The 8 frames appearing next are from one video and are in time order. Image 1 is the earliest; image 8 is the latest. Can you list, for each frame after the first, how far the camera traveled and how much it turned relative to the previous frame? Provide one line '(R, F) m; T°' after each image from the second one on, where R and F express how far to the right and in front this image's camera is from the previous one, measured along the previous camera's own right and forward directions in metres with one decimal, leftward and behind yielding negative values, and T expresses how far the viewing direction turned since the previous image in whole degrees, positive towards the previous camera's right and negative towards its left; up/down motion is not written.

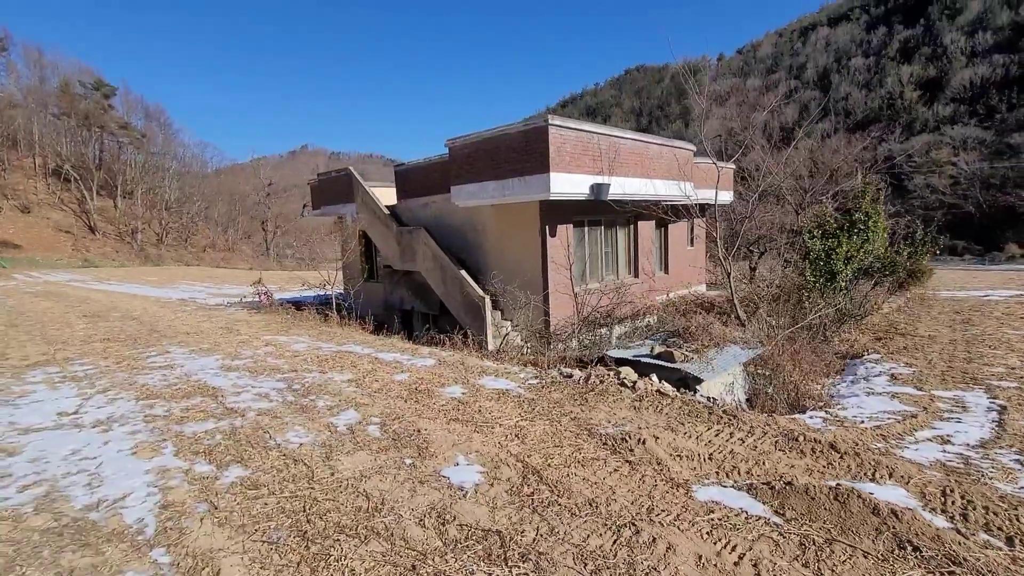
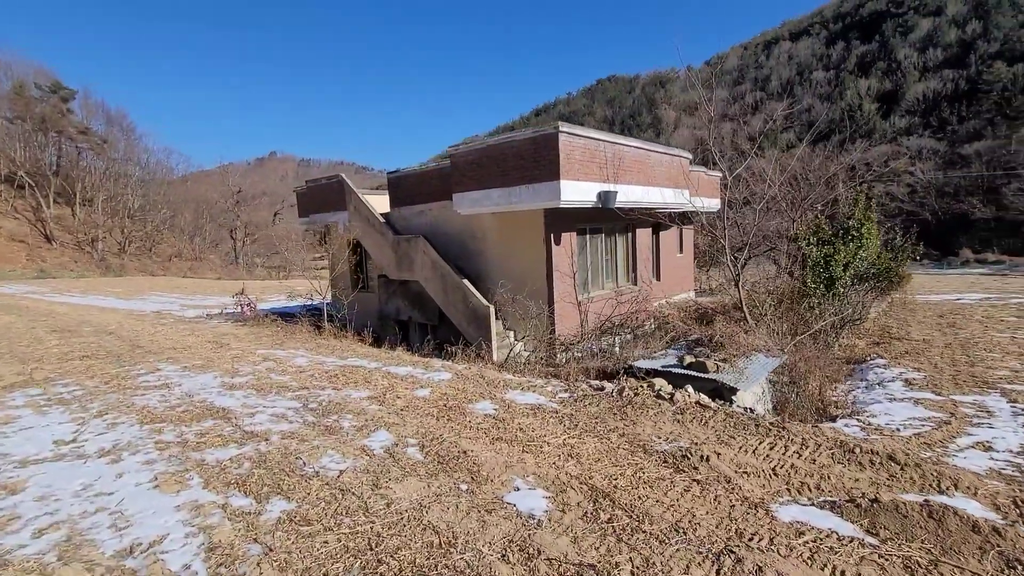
(-0.6, +0.2) m; +3°
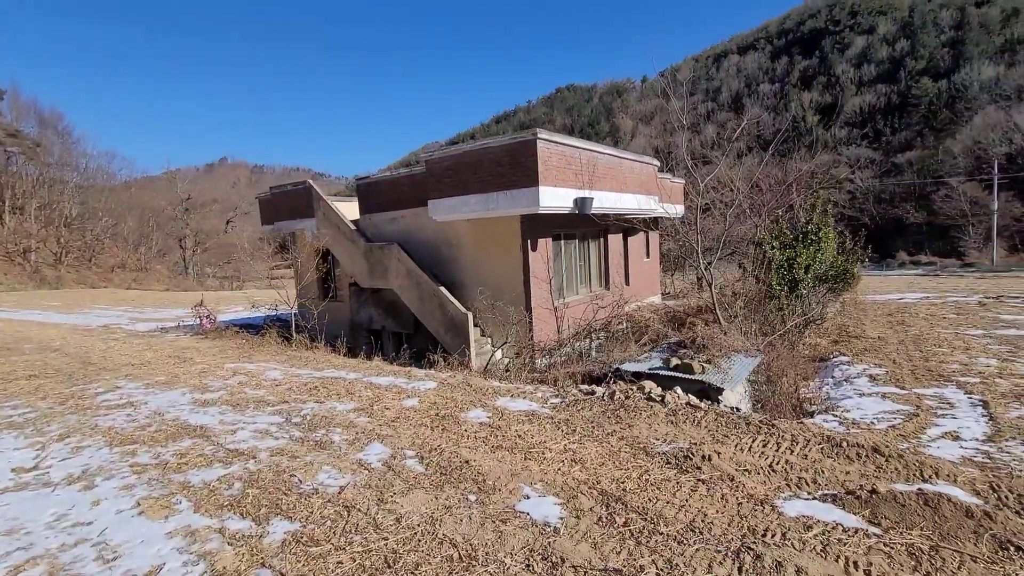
(-0.3, 0.0) m; +4°
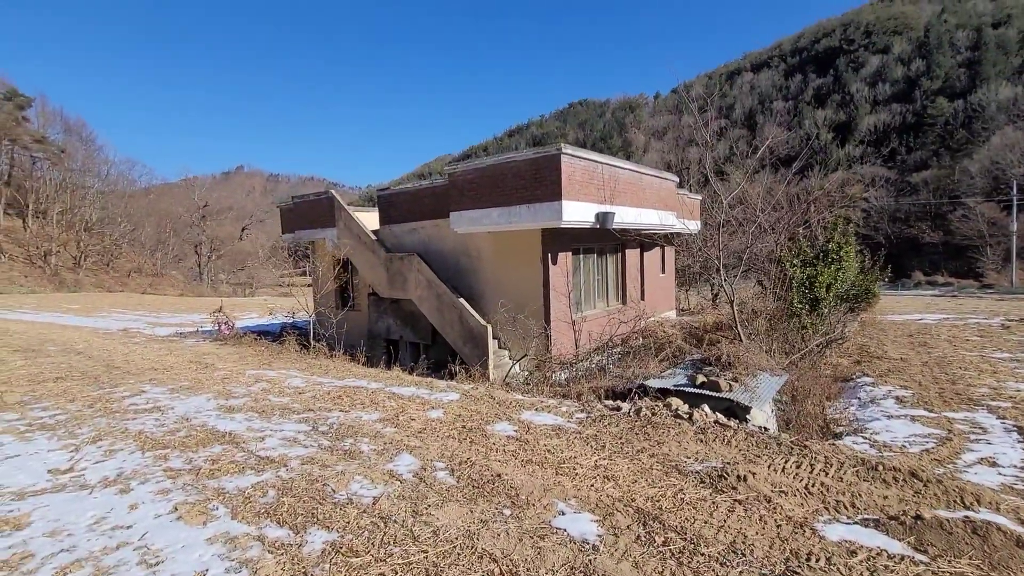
(-0.2, 0.0) m; -1°
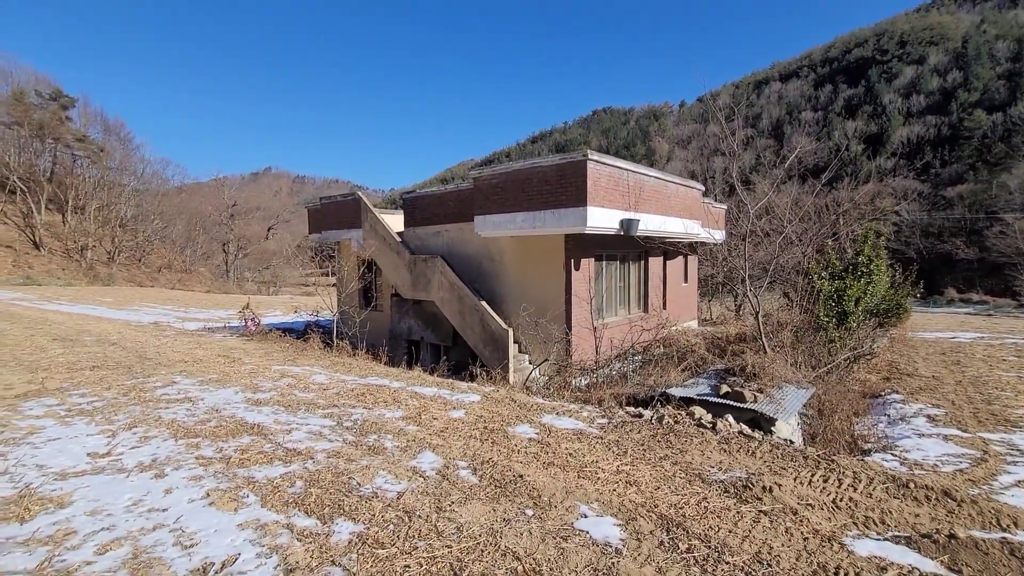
(-0.1, 0.0) m; -2°
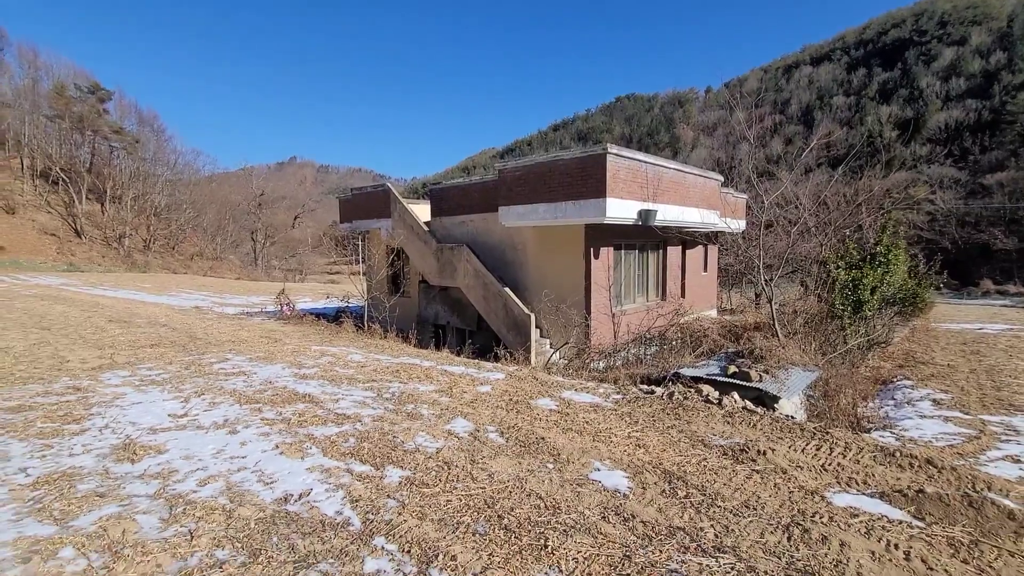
(0.0, -0.5) m; -2°
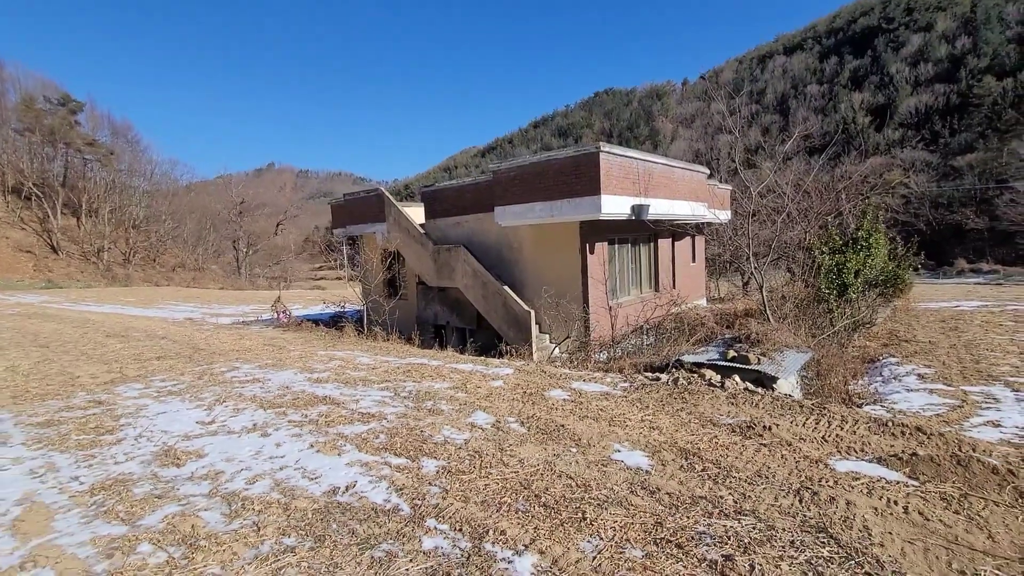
(-0.3, -0.2) m; +2°
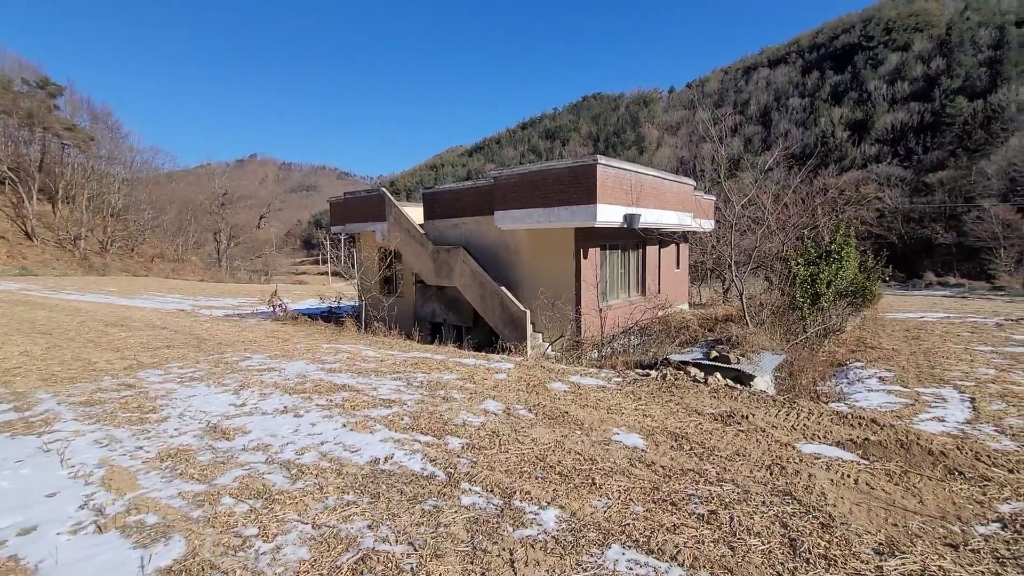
(-0.3, -0.5) m; +2°
